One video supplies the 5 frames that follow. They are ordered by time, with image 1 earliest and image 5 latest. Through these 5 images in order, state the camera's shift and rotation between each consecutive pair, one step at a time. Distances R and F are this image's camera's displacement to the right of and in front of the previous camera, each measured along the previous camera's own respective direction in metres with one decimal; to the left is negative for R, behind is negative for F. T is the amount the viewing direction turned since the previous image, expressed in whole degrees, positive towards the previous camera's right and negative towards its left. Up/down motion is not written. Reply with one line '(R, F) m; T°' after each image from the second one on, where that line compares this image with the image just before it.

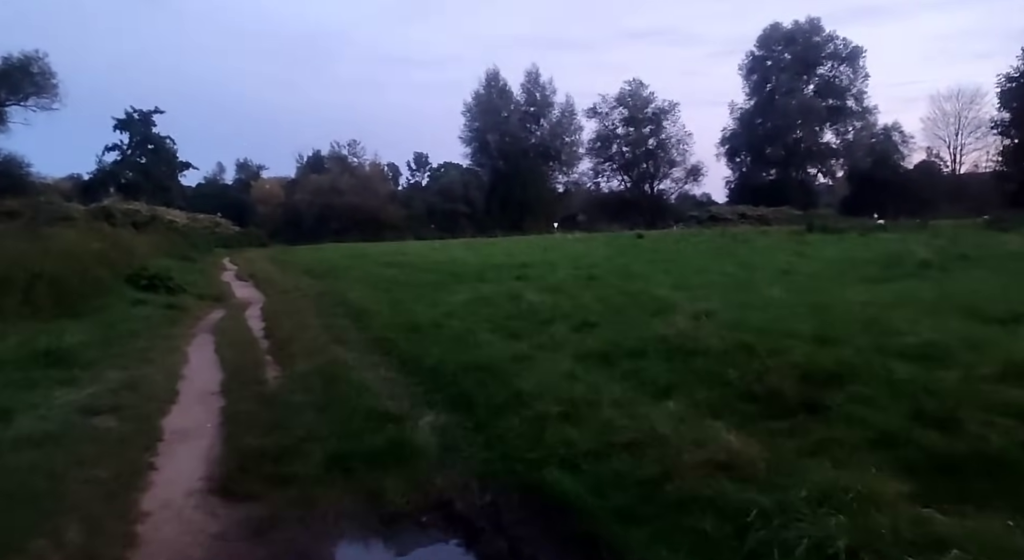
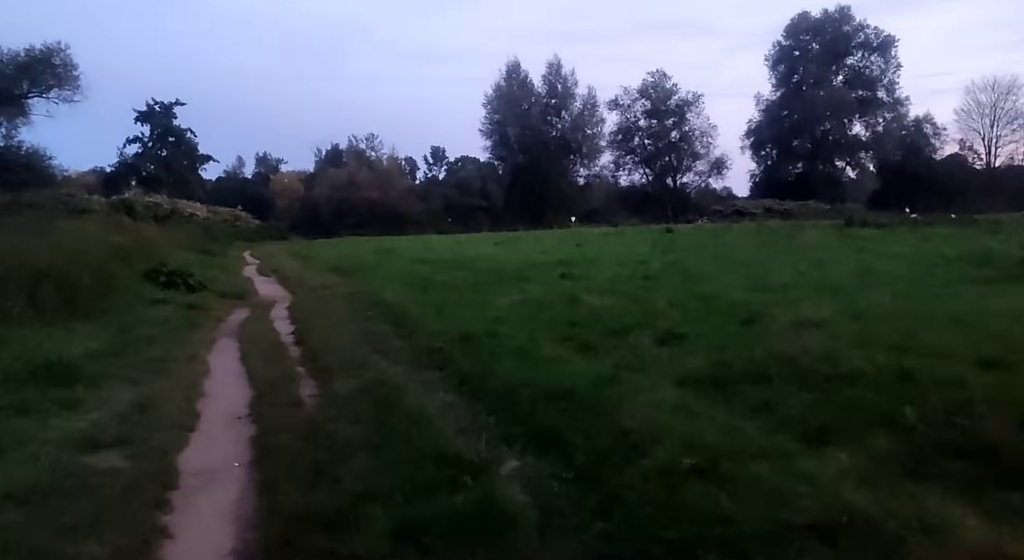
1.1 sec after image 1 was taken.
(-0.9, +1.7) m; -1°
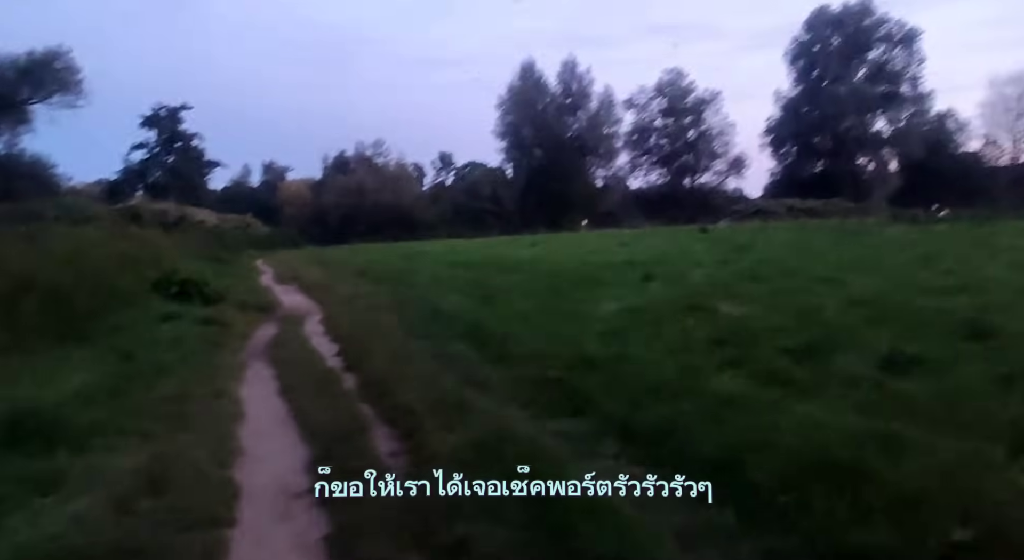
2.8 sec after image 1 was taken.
(-1.6, +3.0) m; -1°
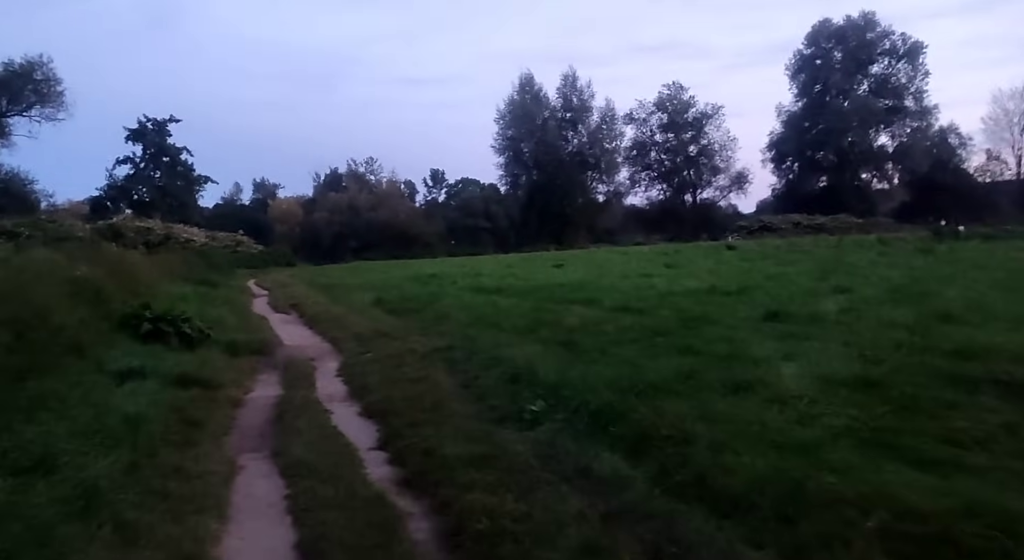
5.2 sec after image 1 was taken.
(-1.7, +4.3) m; +1°
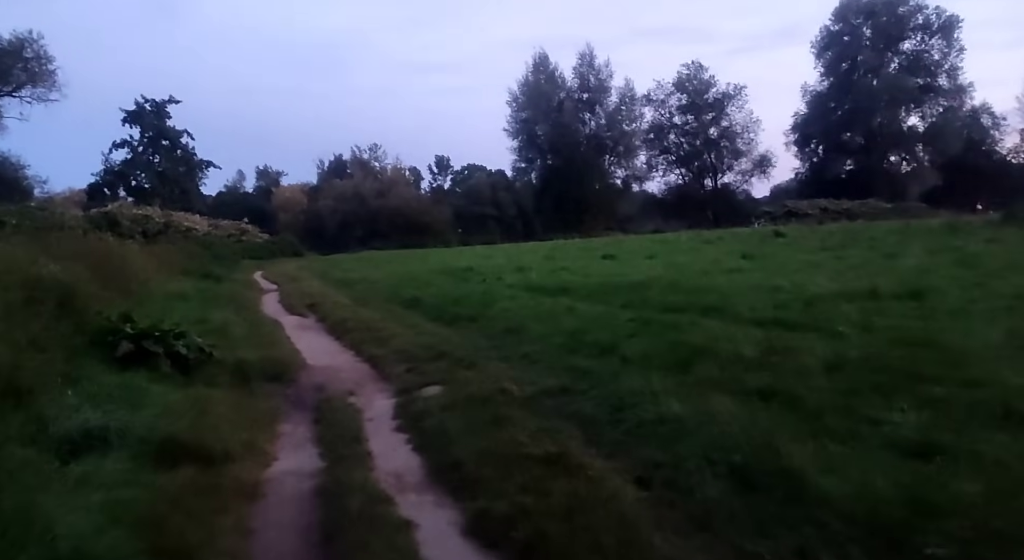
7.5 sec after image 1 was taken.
(-1.8, +4.2) m; 0°
